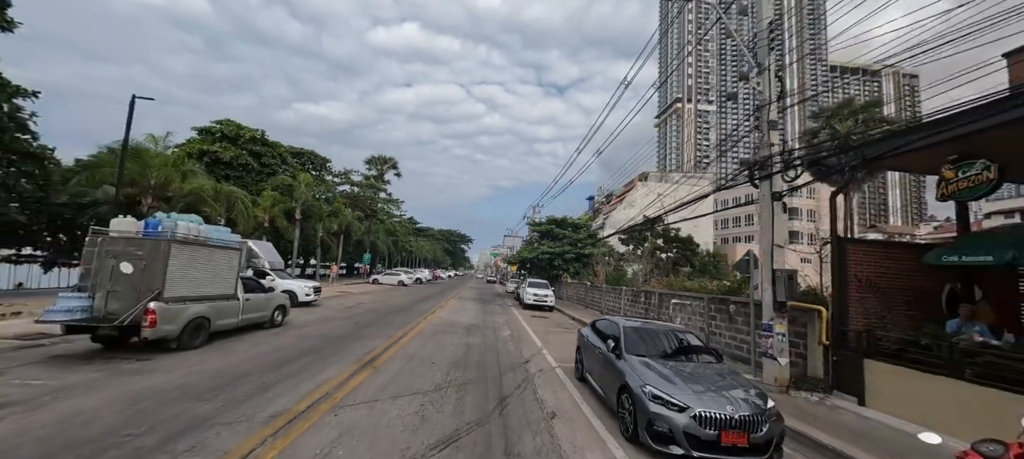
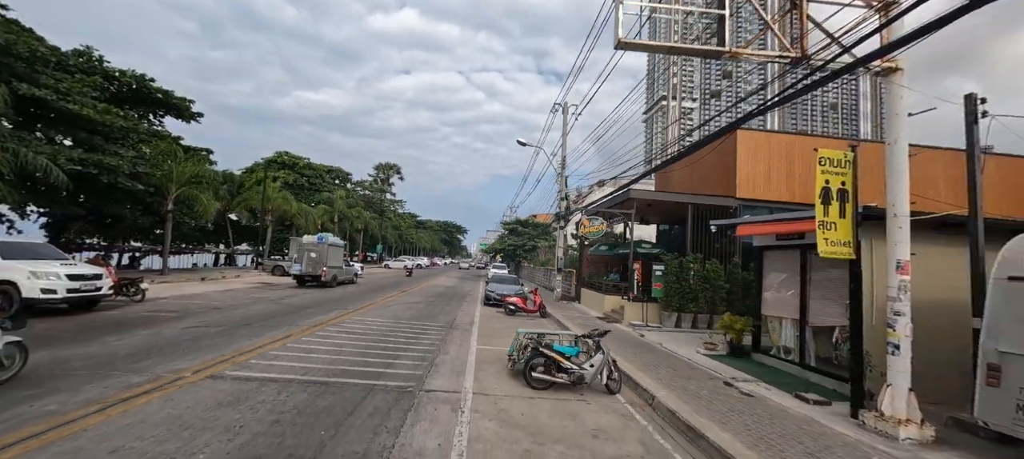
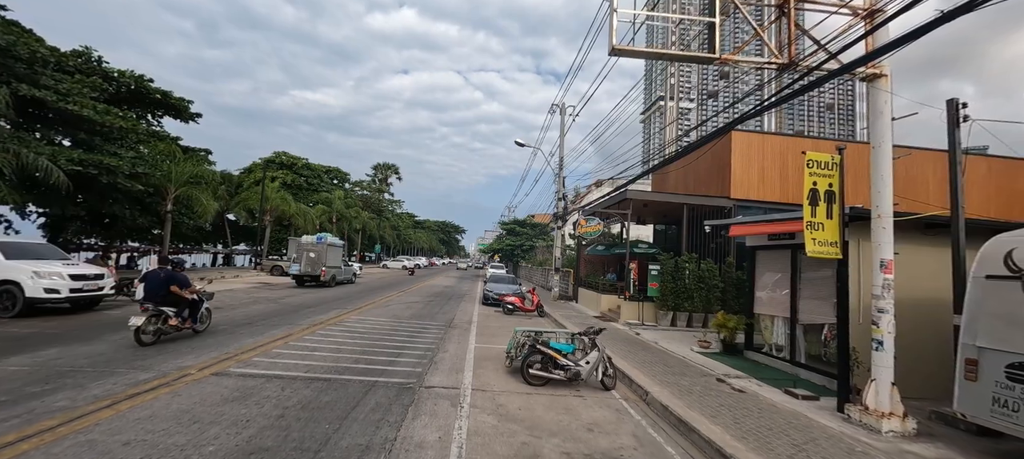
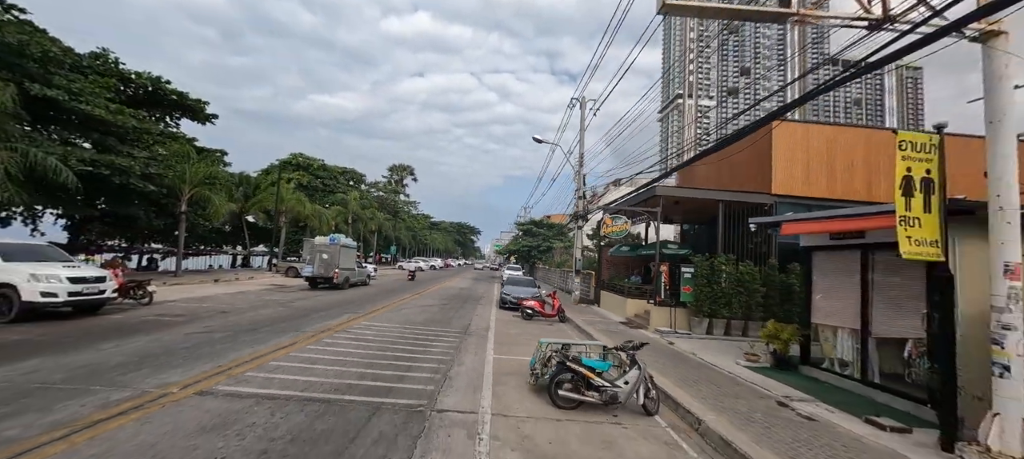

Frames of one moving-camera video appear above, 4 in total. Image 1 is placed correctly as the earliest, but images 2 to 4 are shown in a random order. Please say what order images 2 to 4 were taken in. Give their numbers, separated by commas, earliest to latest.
4, 2, 3
